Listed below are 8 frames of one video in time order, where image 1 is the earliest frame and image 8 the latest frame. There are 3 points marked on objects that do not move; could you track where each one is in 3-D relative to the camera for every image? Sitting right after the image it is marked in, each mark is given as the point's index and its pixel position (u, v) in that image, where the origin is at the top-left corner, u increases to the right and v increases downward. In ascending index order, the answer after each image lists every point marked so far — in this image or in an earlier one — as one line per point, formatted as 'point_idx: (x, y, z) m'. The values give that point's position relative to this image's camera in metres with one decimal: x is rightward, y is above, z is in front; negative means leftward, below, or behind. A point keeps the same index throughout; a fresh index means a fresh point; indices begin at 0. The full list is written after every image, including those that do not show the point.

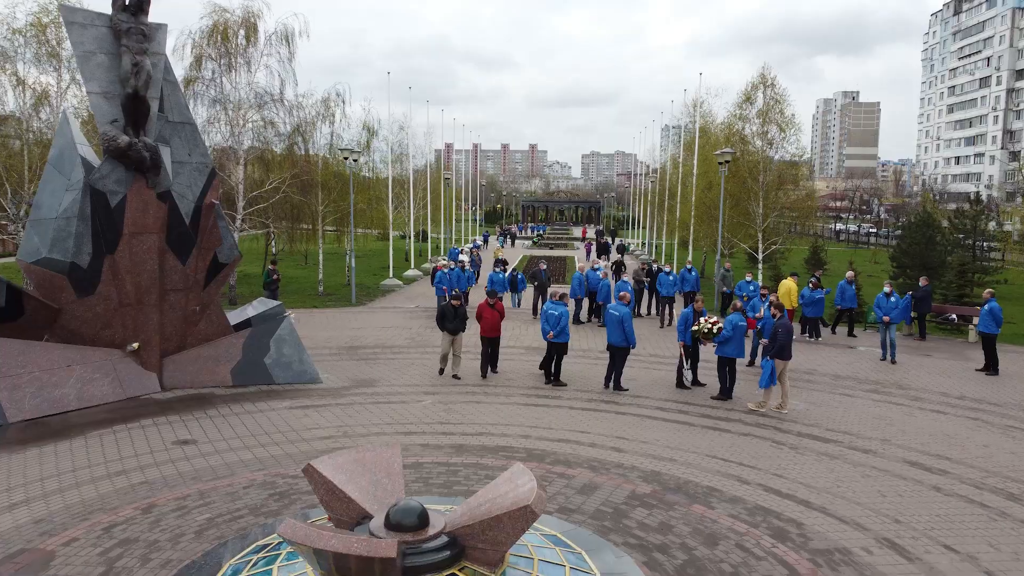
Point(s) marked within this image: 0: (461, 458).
0: (-0.6, -1.9, +8.8) m
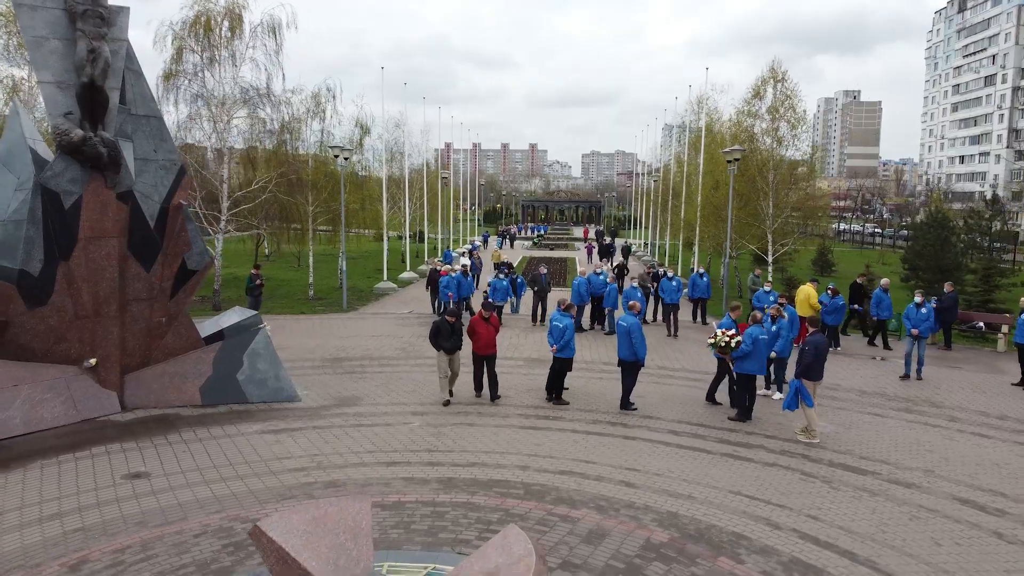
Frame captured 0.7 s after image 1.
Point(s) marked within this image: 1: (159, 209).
0: (-0.6, -2.0, +7.7) m
1: (-5.0, +1.1, +11.1) m
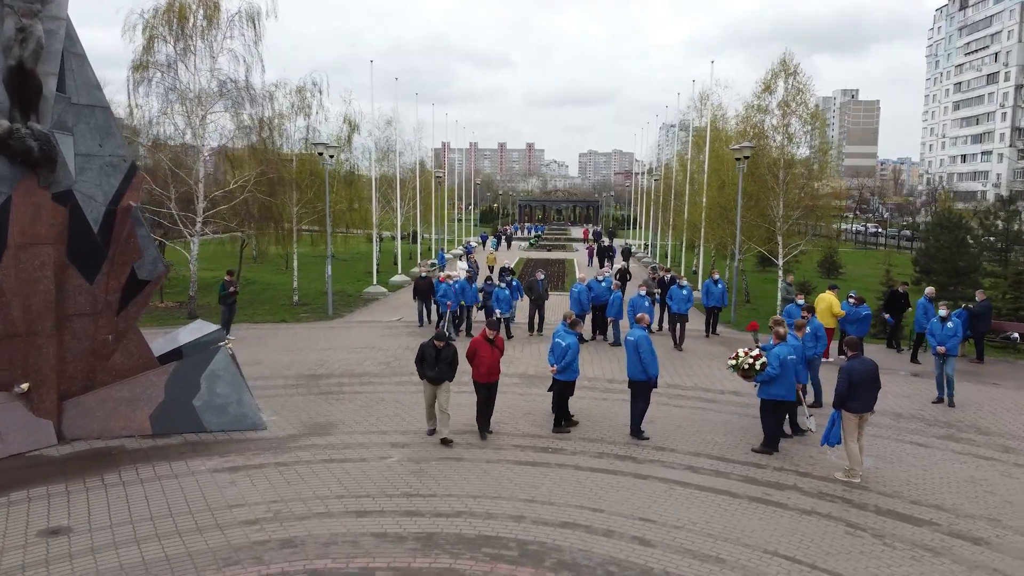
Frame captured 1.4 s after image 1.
0: (-0.7, -2.2, +6.4) m
1: (-5.0, +0.9, +9.8) m
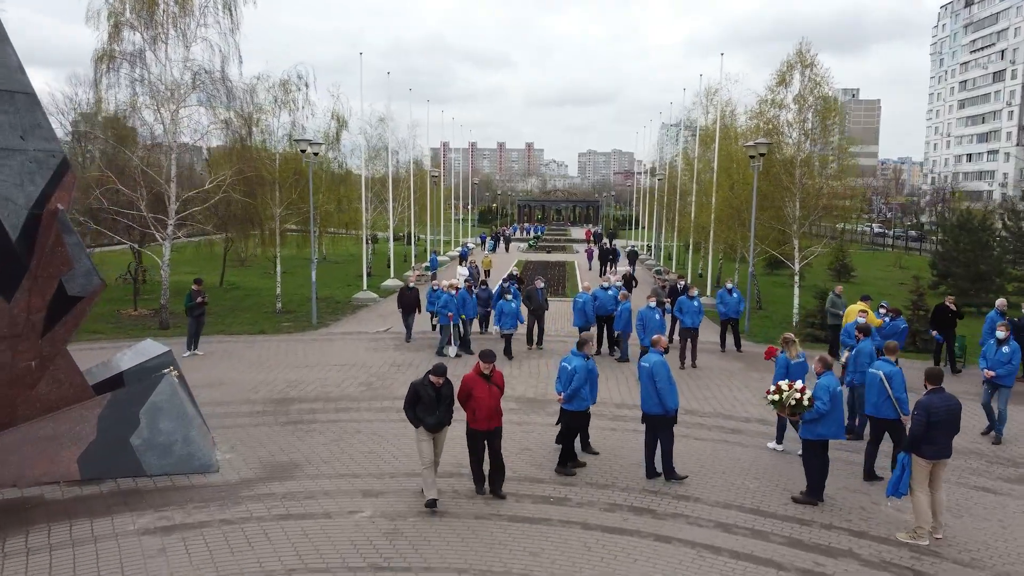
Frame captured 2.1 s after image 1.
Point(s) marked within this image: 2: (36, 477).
0: (-0.7, -2.4, +4.9) m
1: (-5.1, +0.8, +8.3) m
2: (-4.9, -1.9, +8.1) m
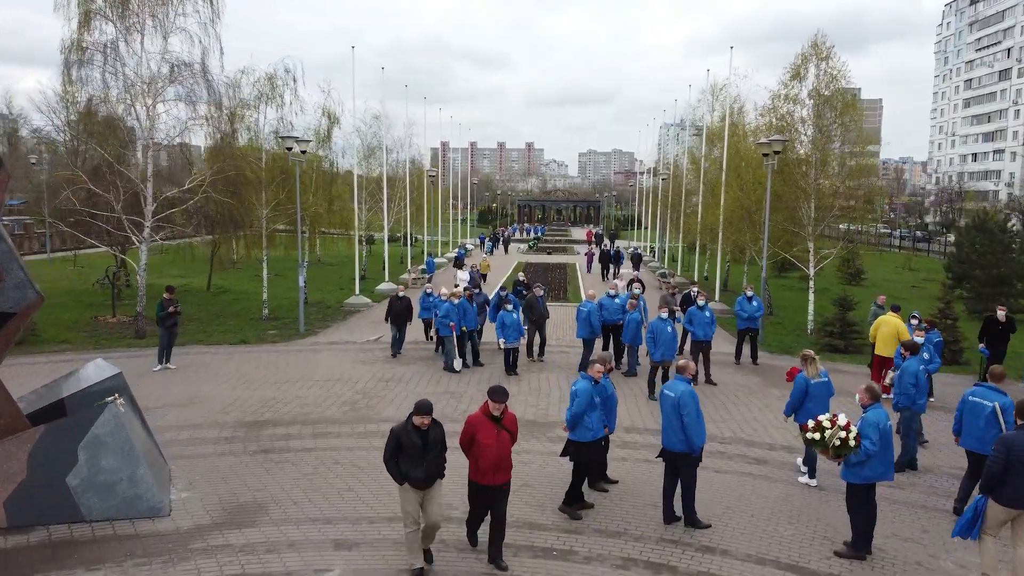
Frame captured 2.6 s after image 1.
0: (-0.8, -2.5, +3.7) m
1: (-5.1, +0.6, +7.1) m
2: (-4.9, -2.1, +7.0) m
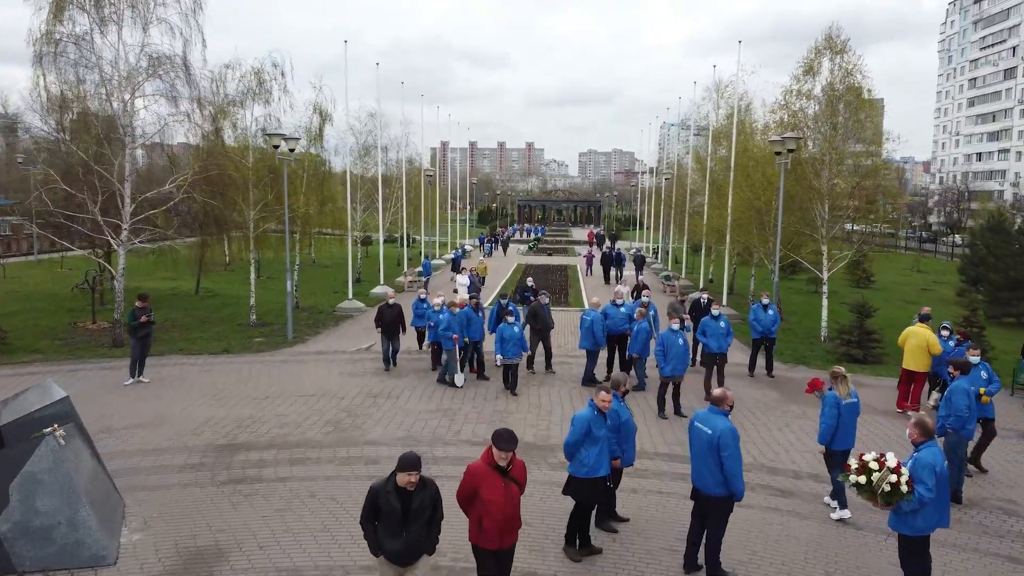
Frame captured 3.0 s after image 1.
0: (-0.8, -2.6, +2.8) m
1: (-5.2, +0.5, +6.2) m
2: (-4.9, -2.2, +6.0) m
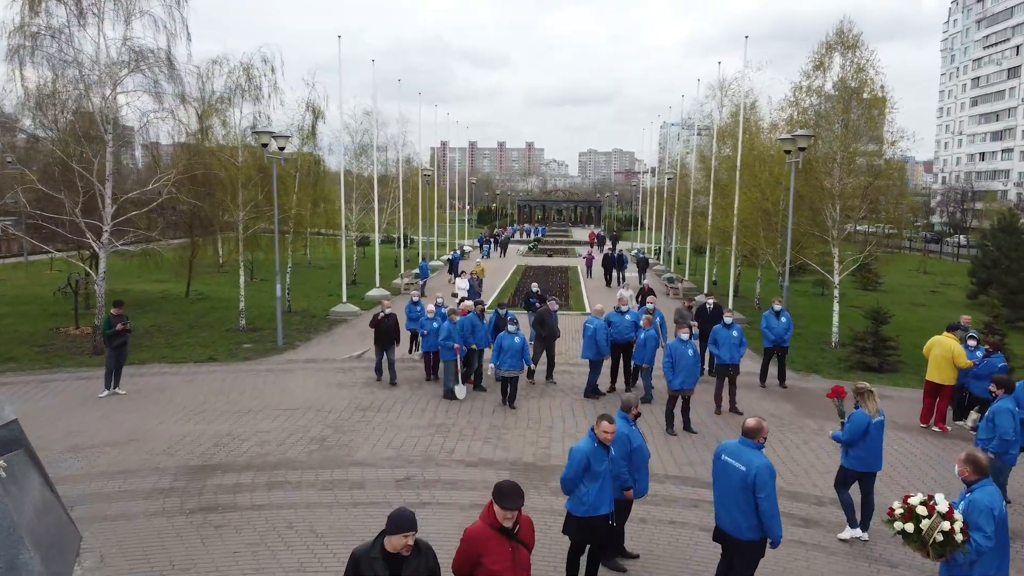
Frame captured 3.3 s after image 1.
0: (-0.8, -2.7, +2.1) m
1: (-5.2, +0.4, +5.5) m
2: (-5.0, -2.3, +5.3) m
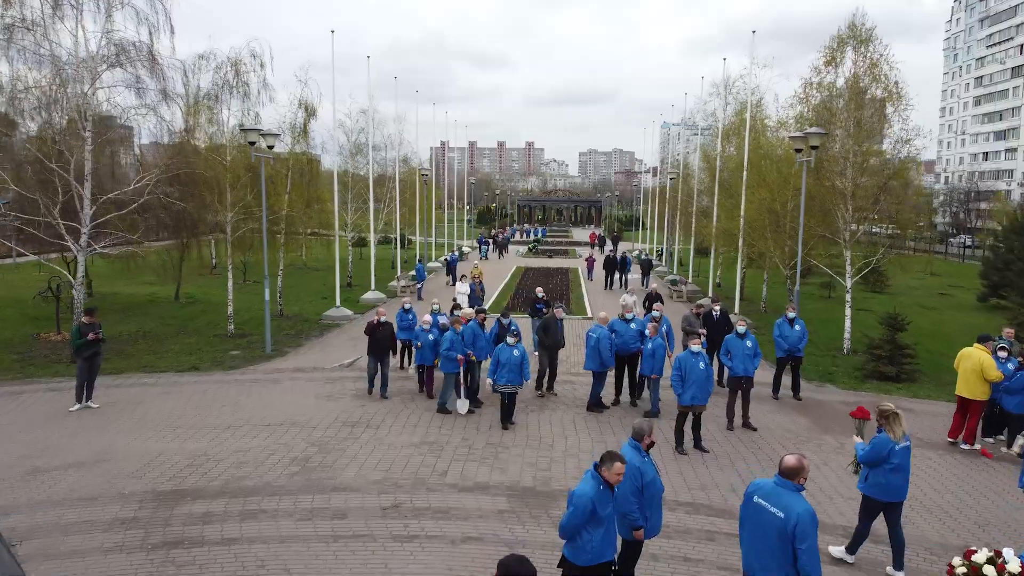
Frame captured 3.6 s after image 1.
0: (-0.8, -2.8, +1.4) m
1: (-5.2, +0.3, +4.8) m
2: (-5.0, -2.4, +4.6) m
